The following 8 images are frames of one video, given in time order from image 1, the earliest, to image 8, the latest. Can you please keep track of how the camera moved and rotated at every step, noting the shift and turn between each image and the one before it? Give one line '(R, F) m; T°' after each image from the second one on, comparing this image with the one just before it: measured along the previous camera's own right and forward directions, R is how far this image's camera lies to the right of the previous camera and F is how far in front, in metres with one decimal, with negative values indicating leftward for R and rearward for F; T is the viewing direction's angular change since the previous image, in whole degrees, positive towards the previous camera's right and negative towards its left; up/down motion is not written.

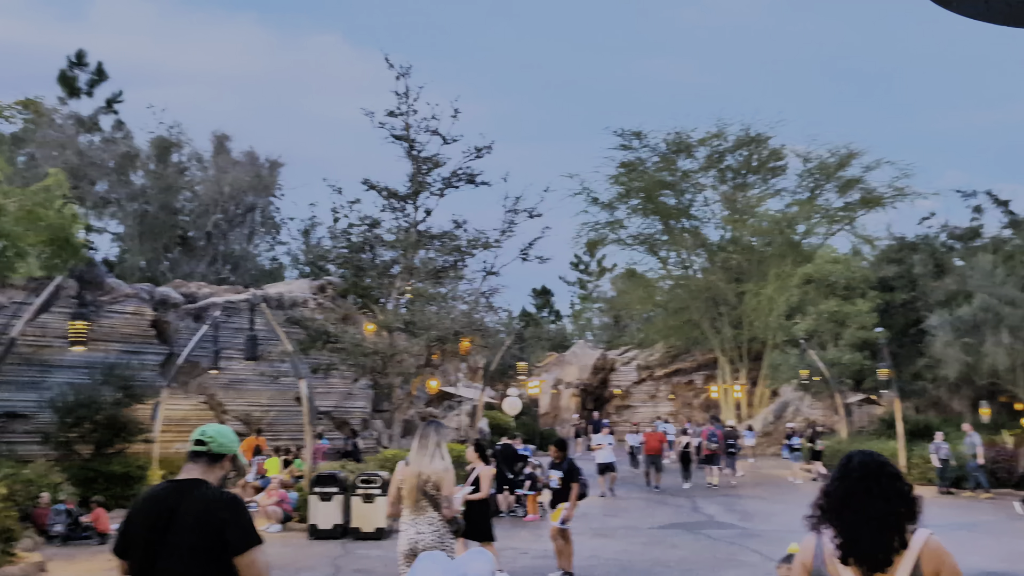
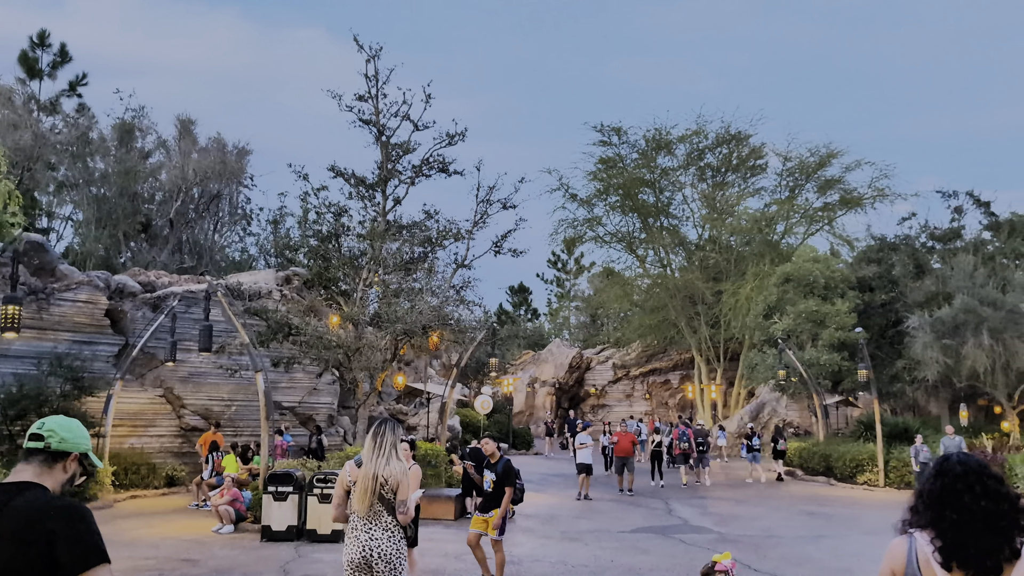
(+0.4, +0.4) m; +1°
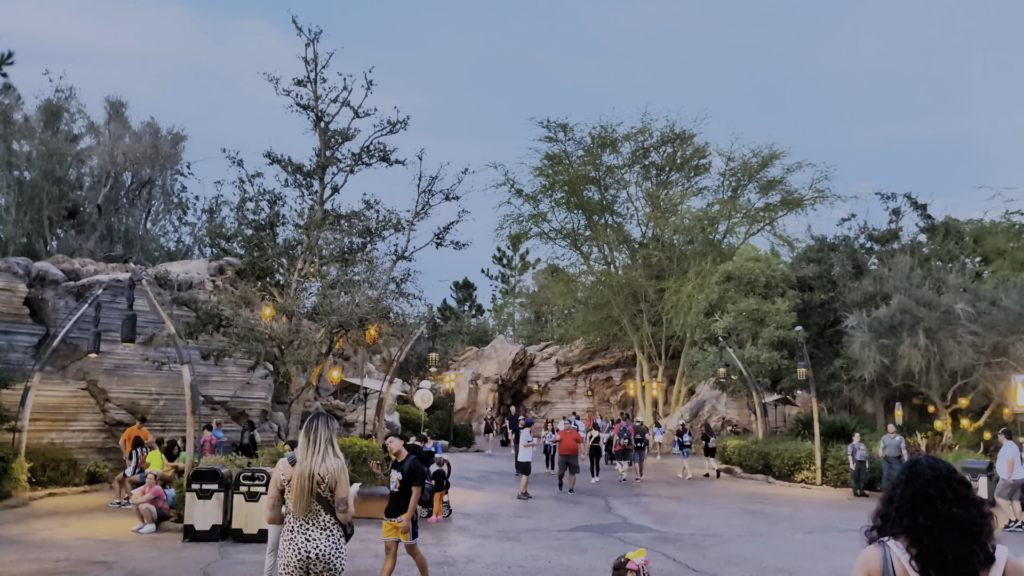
(+0.1, +0.4) m; +3°
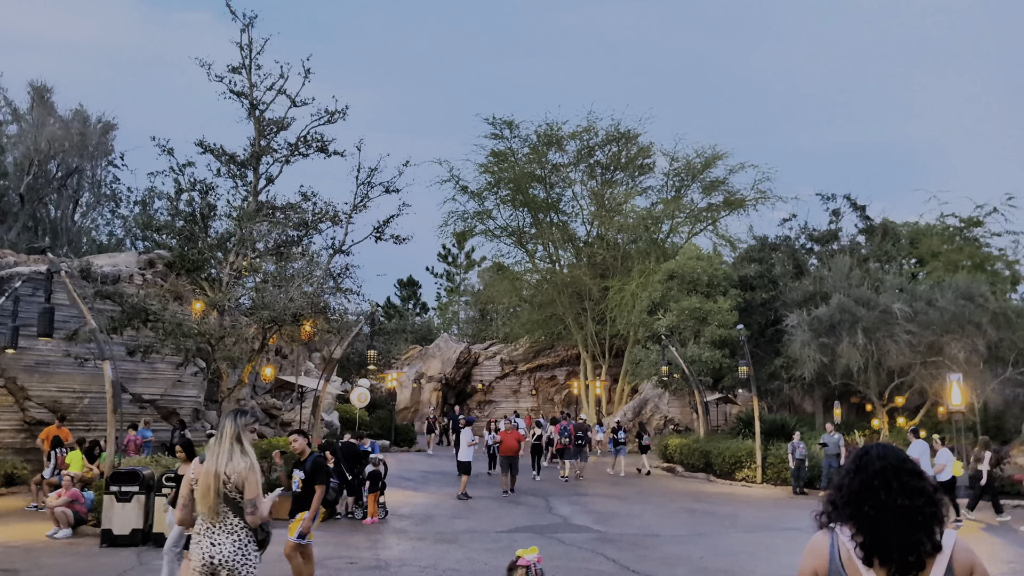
(+0.1, +0.3) m; +3°
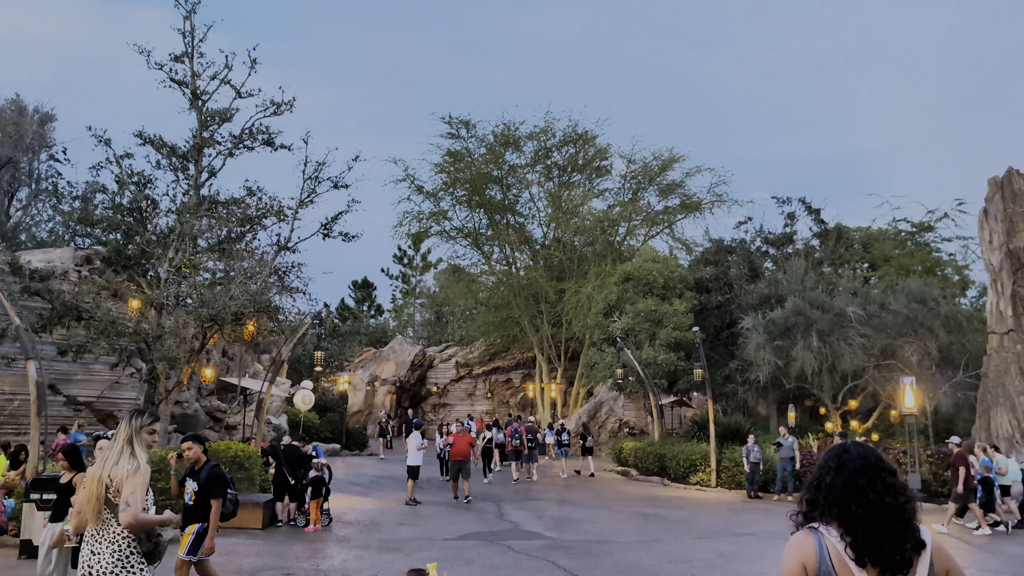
(+0.1, +0.4) m; +3°
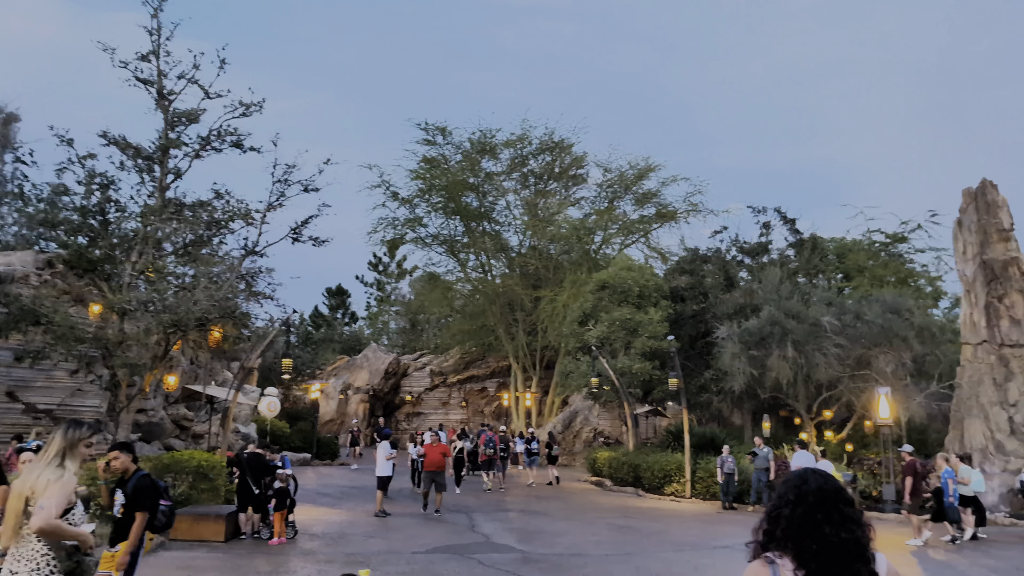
(+0.1, +0.3) m; +1°
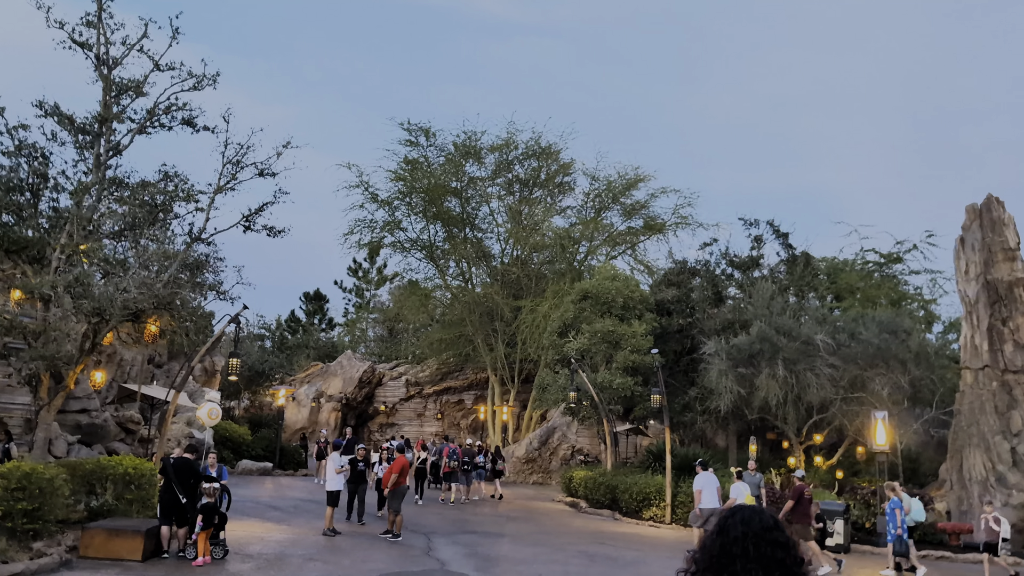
(+0.3, +1.4) m; +1°
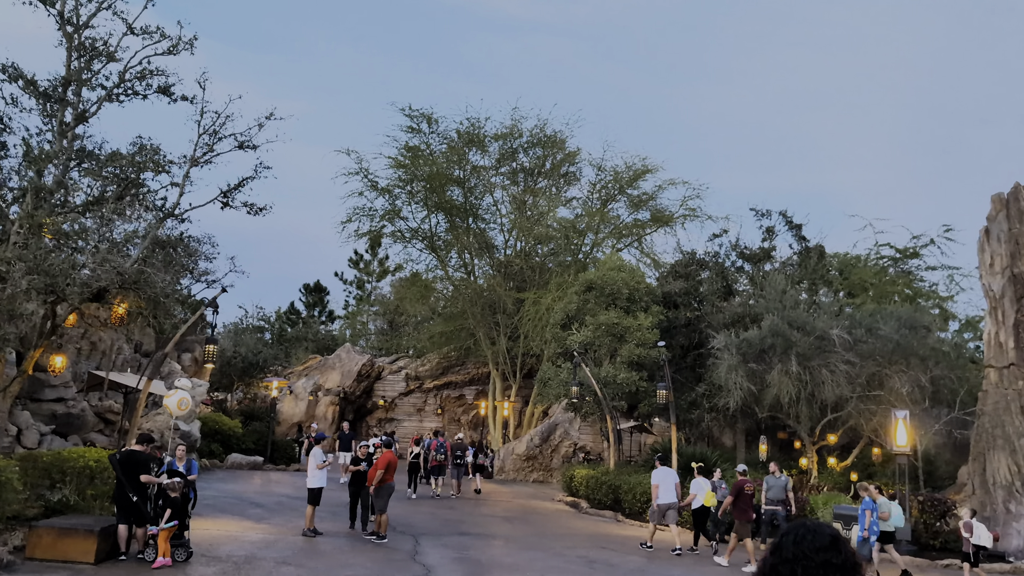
(+0.1, +1.1) m; 0°
